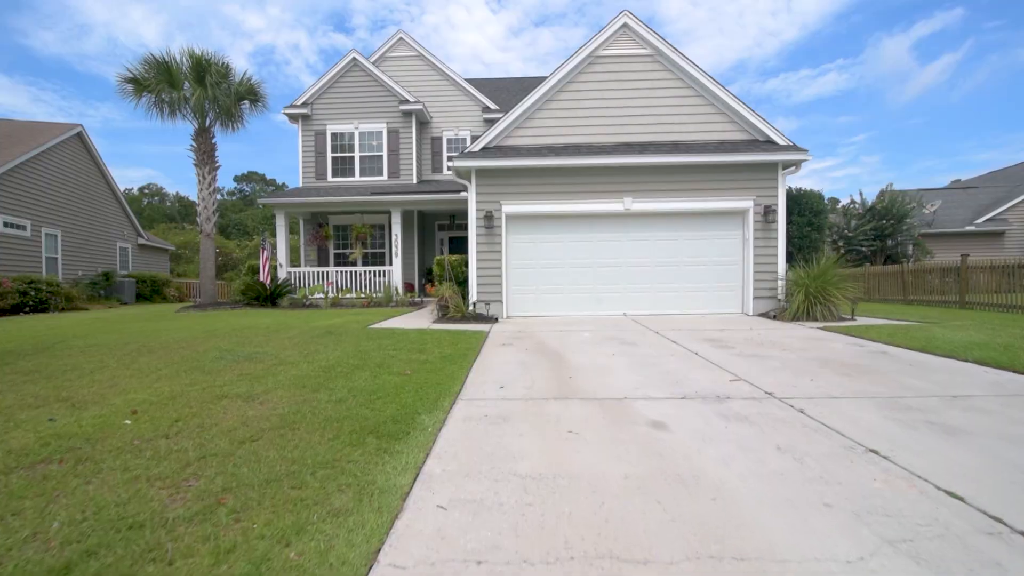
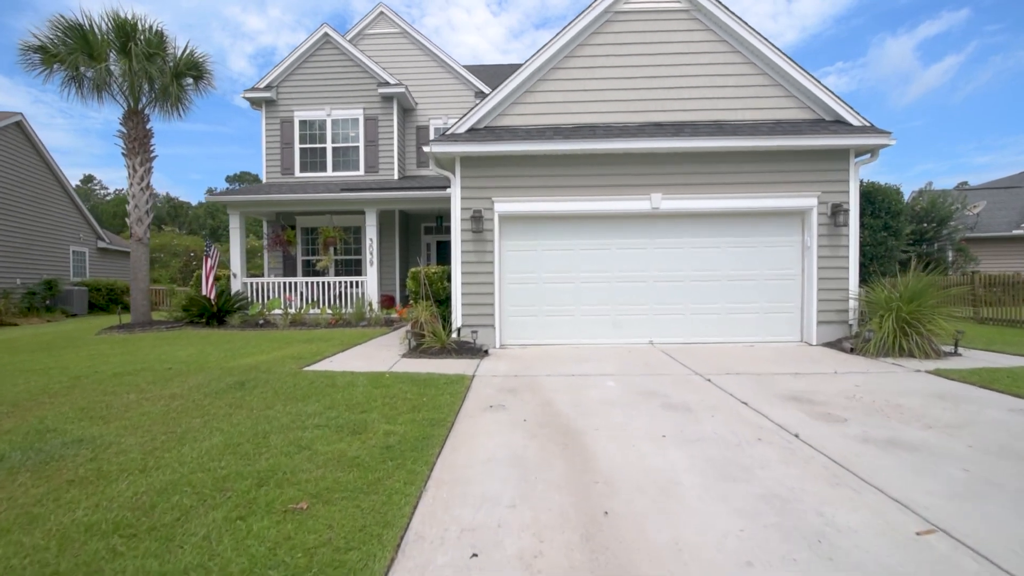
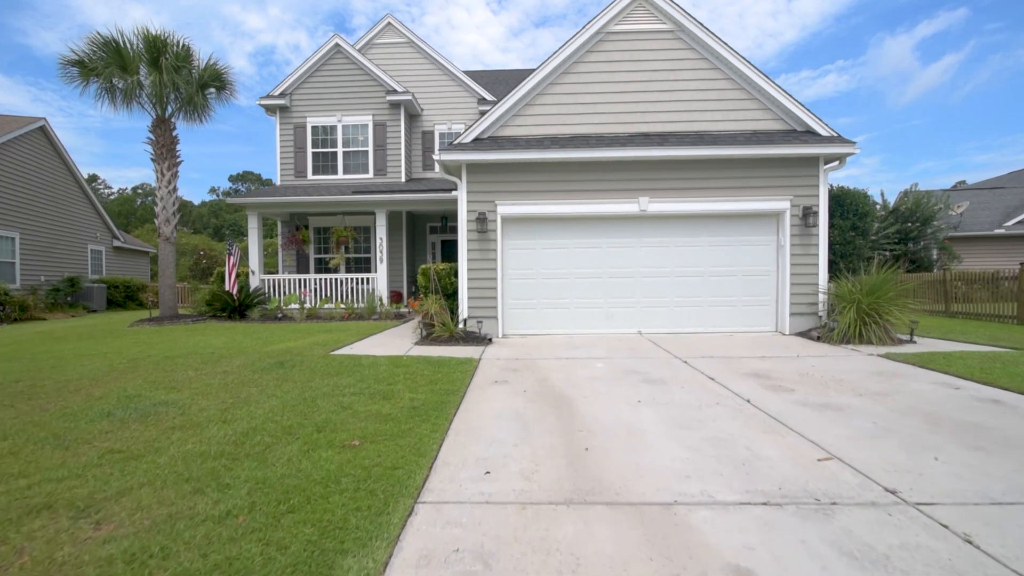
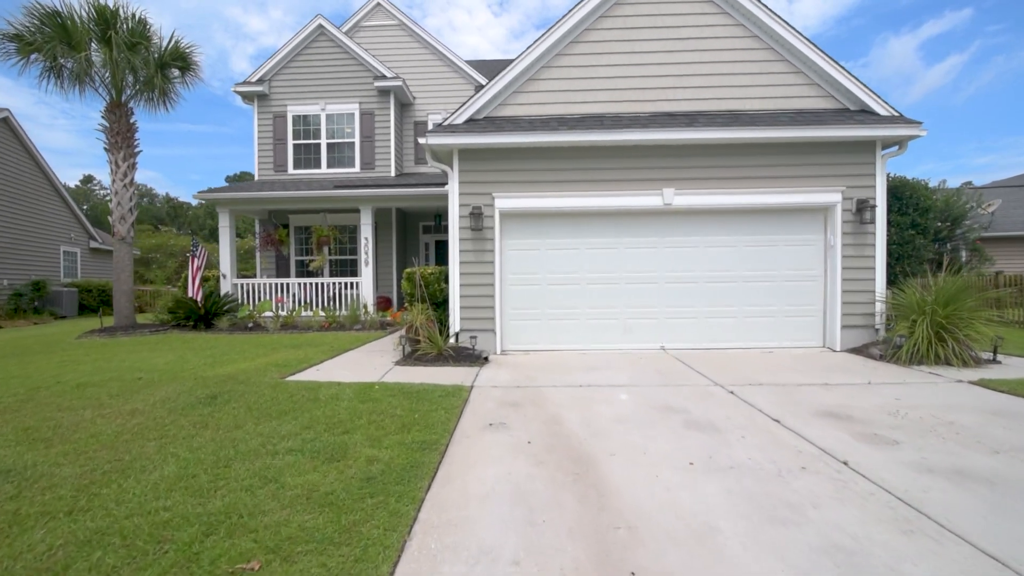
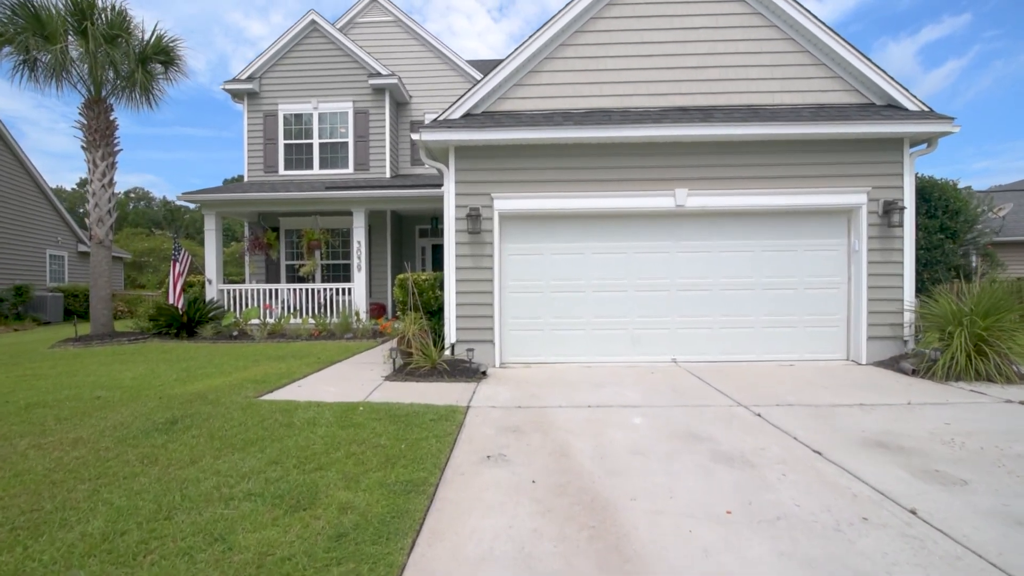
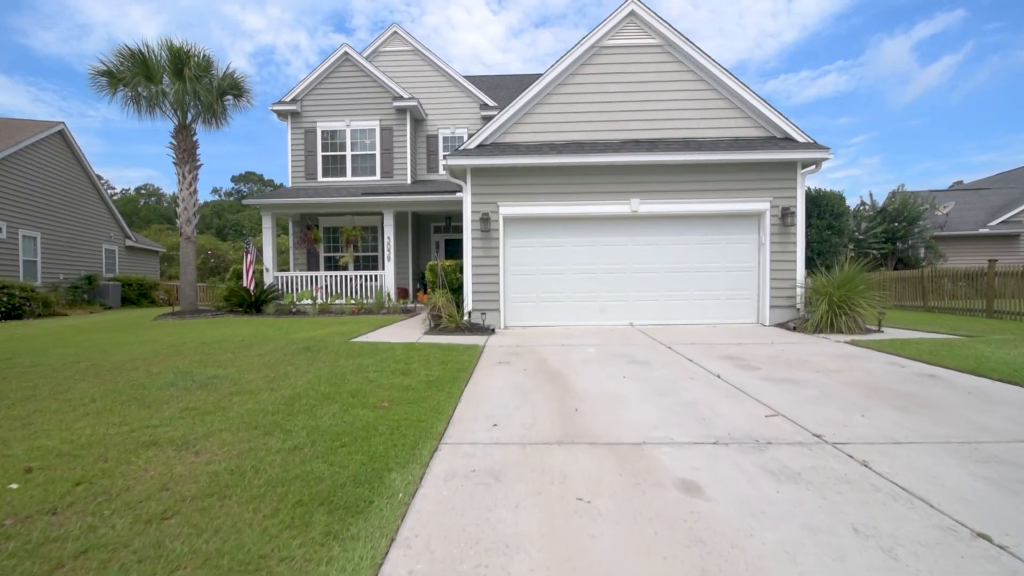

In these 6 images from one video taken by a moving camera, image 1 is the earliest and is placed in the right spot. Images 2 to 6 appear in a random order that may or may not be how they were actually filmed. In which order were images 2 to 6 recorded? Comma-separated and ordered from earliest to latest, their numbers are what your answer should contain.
6, 3, 2, 4, 5
